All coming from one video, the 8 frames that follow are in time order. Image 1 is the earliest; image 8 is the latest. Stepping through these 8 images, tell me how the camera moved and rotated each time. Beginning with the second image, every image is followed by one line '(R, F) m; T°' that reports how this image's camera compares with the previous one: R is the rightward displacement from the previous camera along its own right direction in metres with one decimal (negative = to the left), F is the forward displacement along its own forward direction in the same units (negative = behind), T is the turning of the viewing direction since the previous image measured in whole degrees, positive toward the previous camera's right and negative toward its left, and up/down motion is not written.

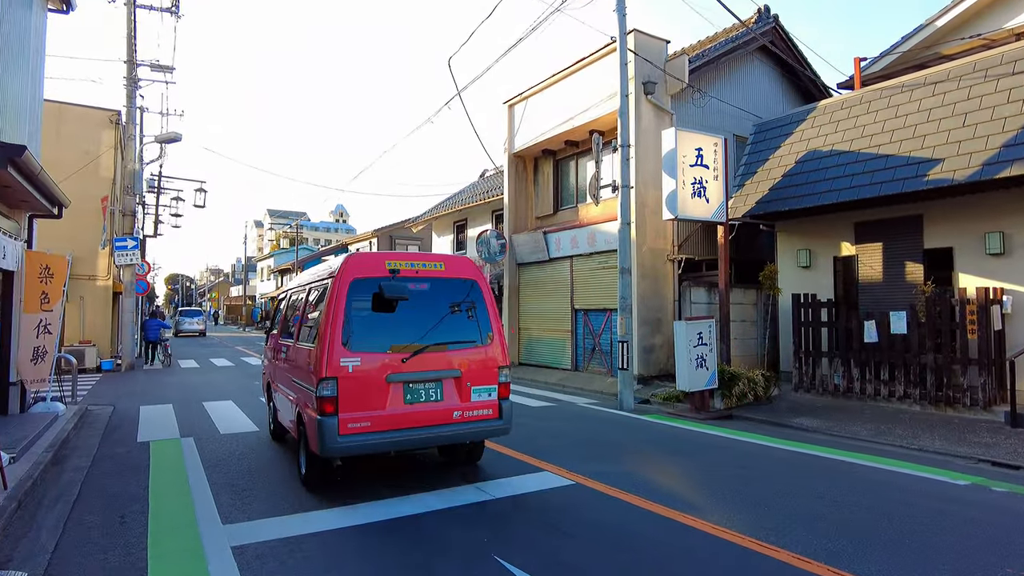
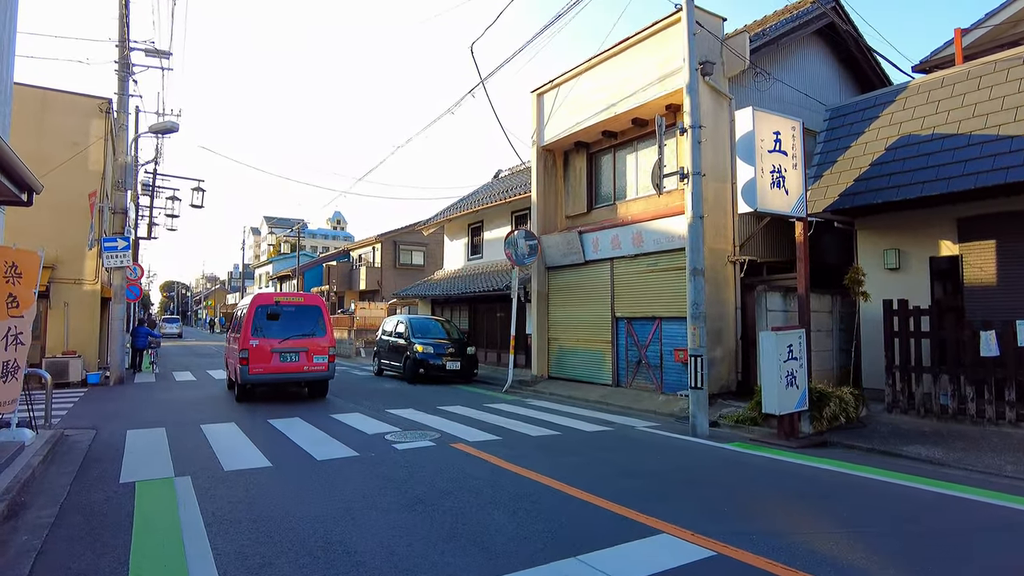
(-0.8, +1.5) m; 0°
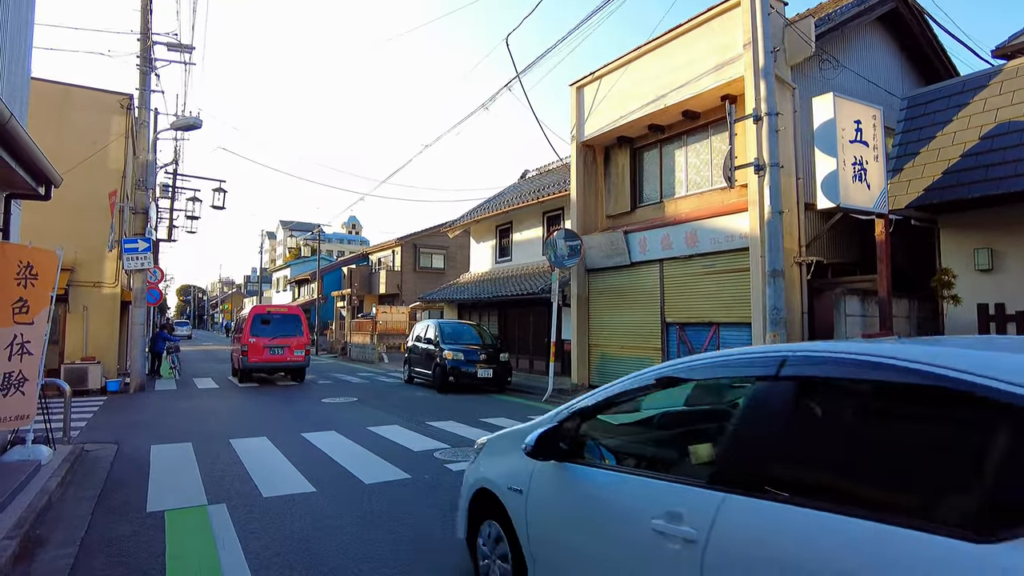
(-0.6, +0.8) m; -1°
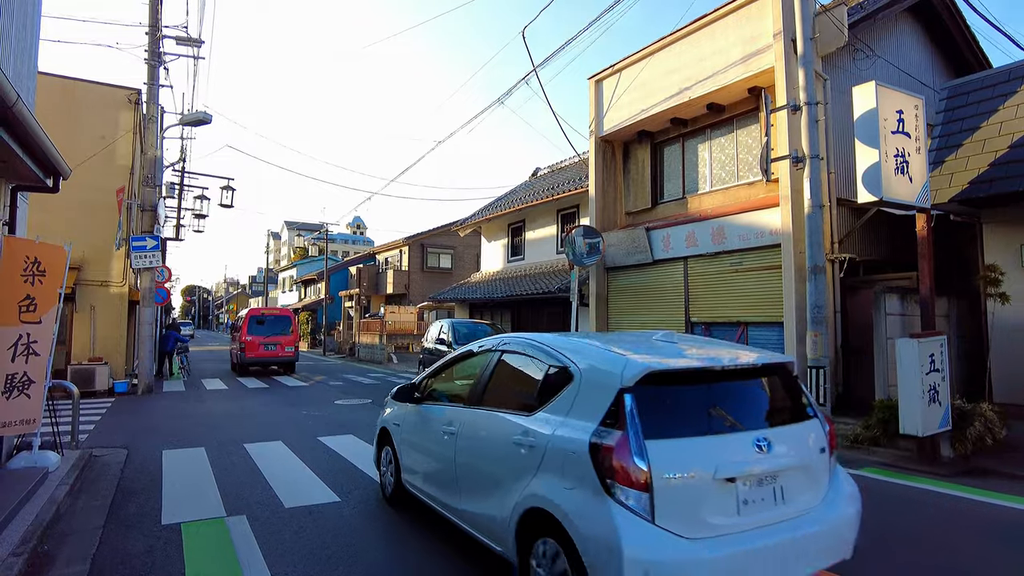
(-0.3, +0.4) m; 0°
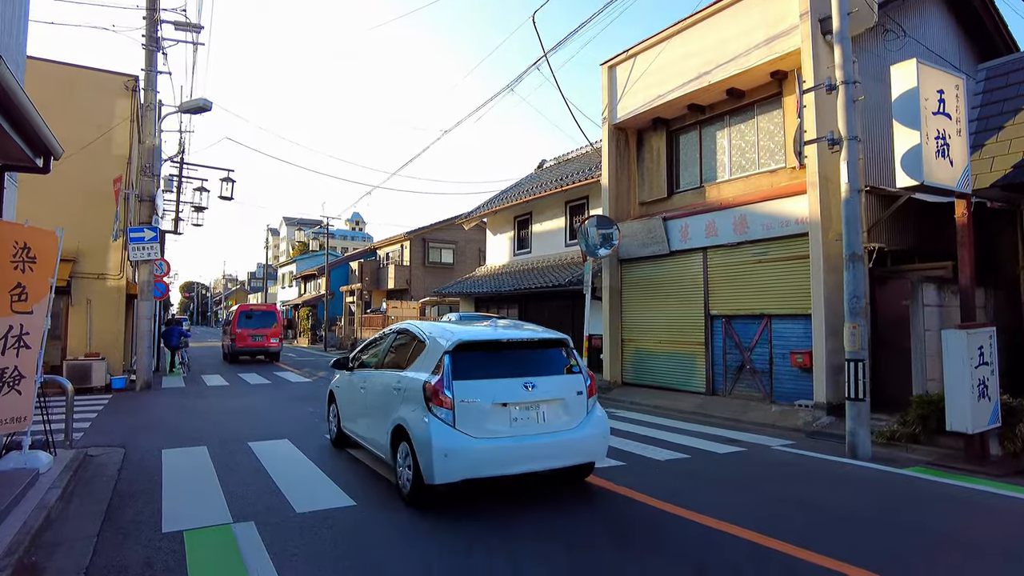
(-0.2, +0.5) m; 0°
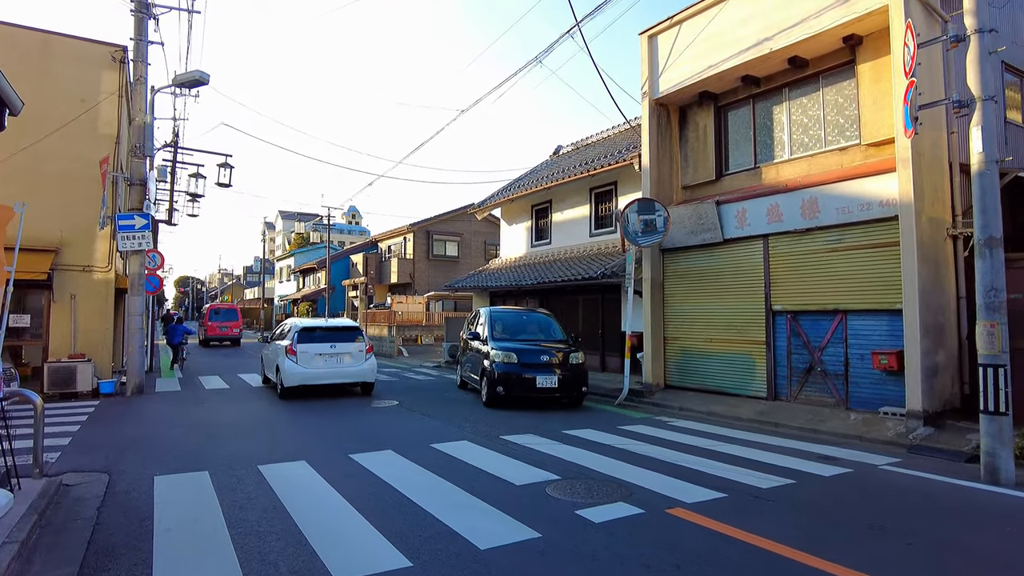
(-0.7, +1.3) m; 0°
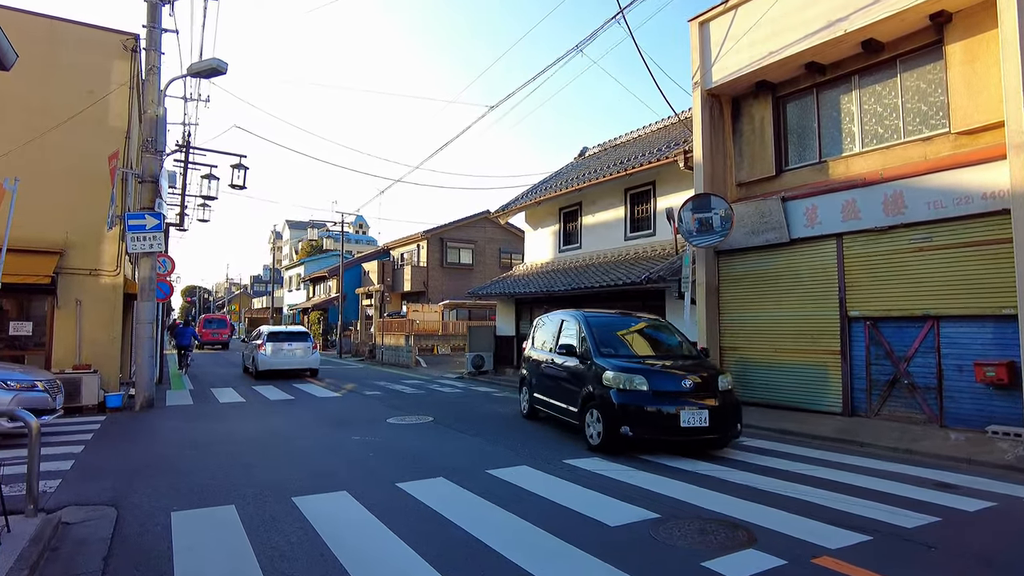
(-0.6, +1.0) m; 0°
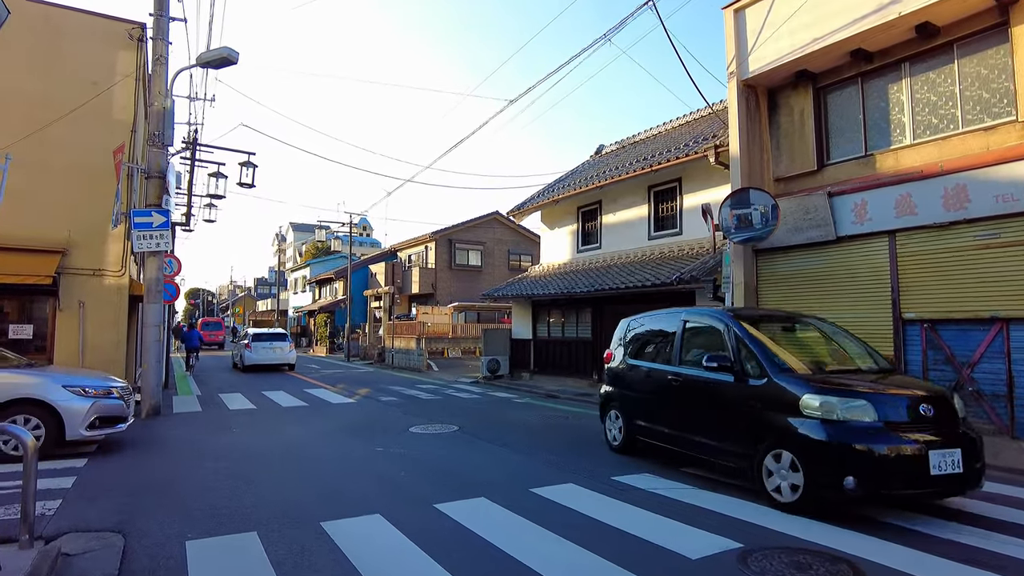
(-0.4, +0.6) m; 0°
